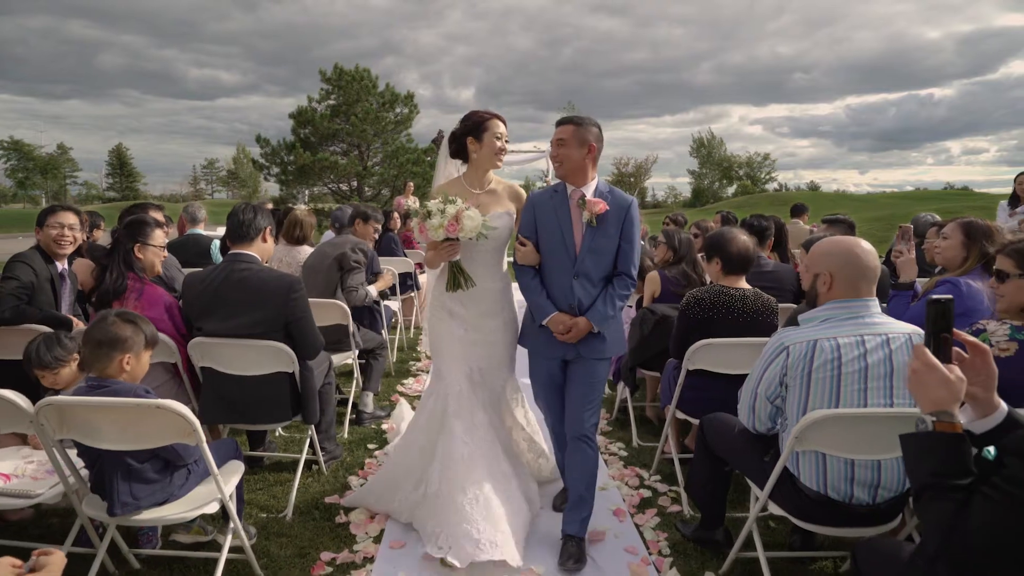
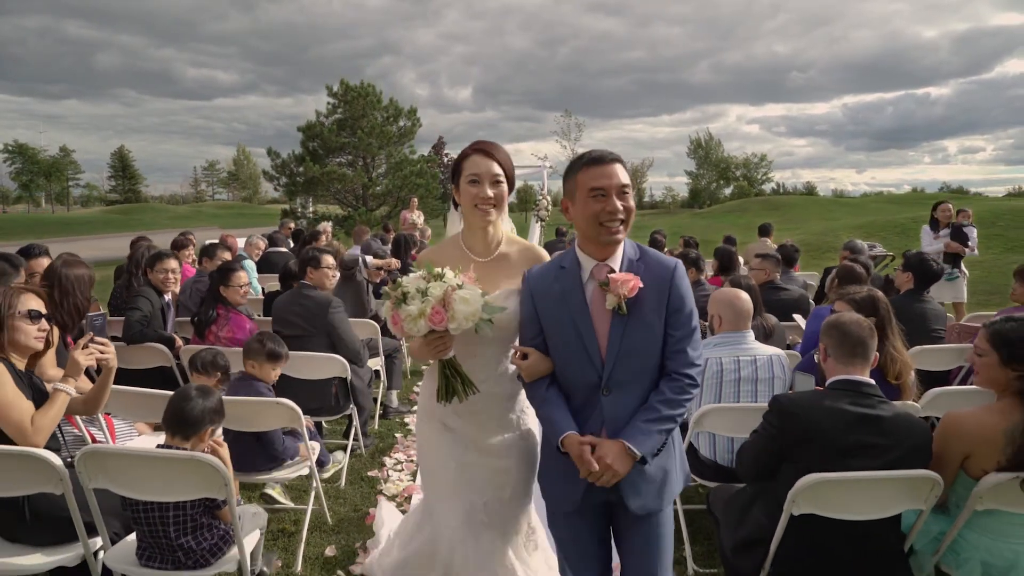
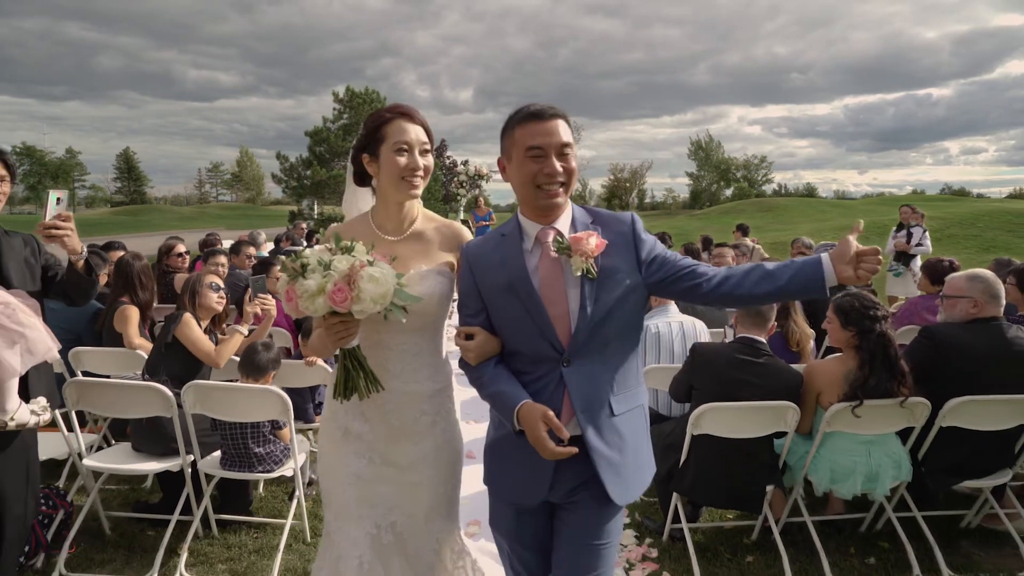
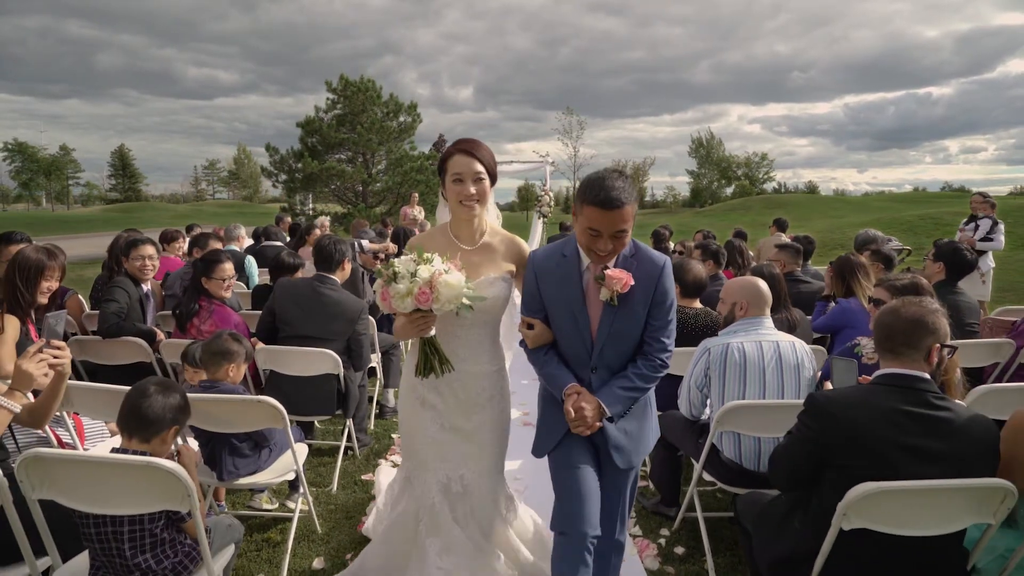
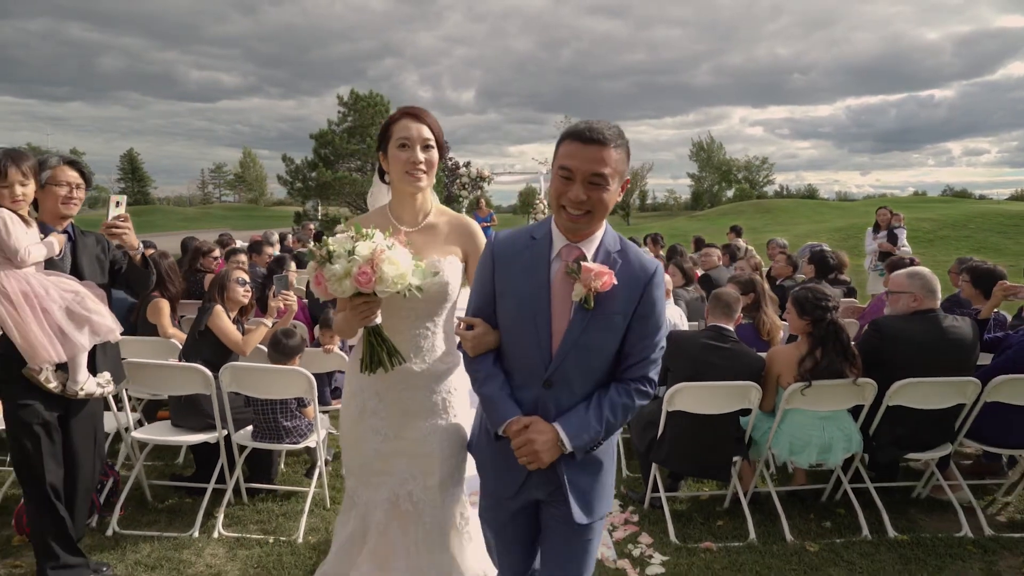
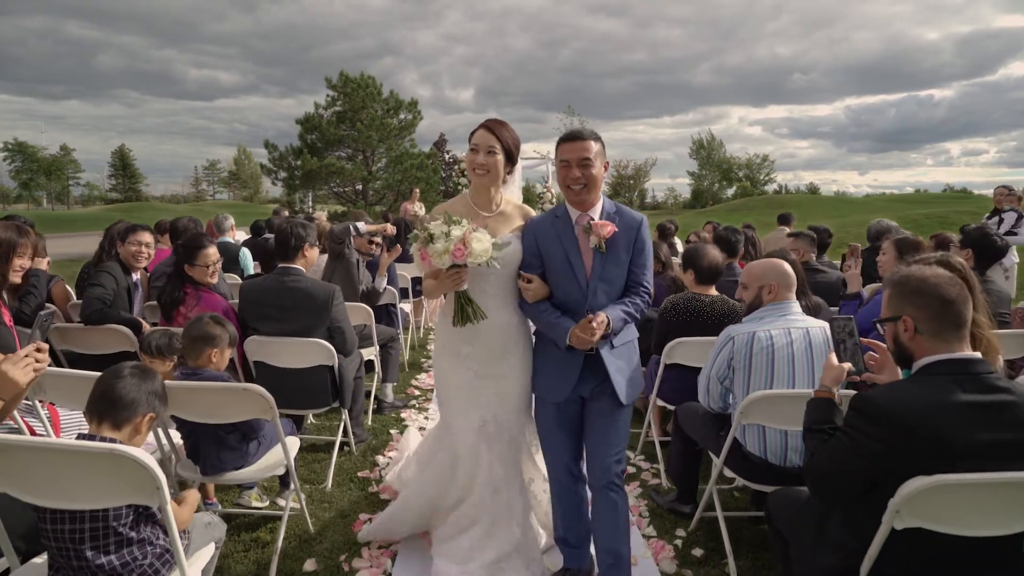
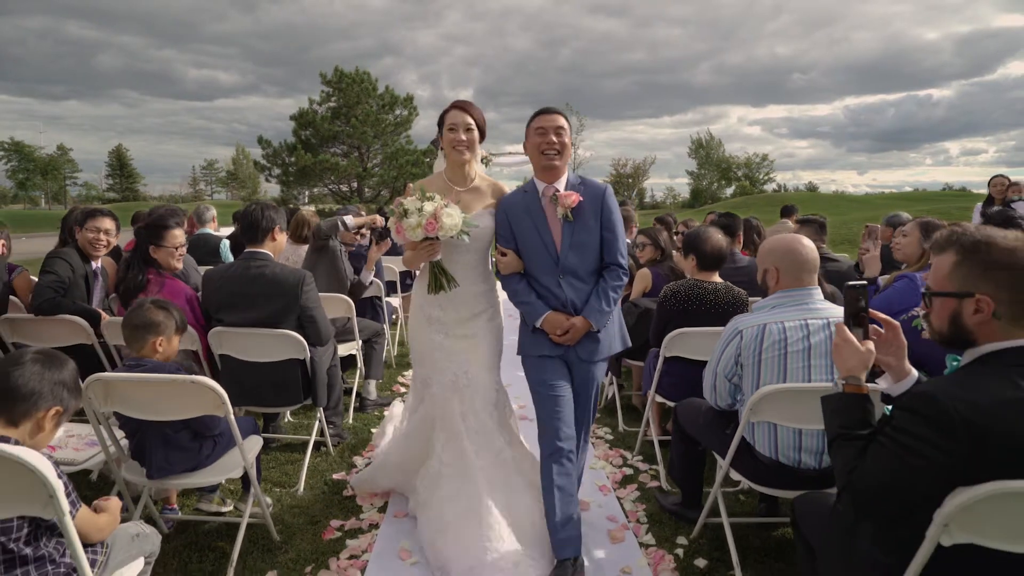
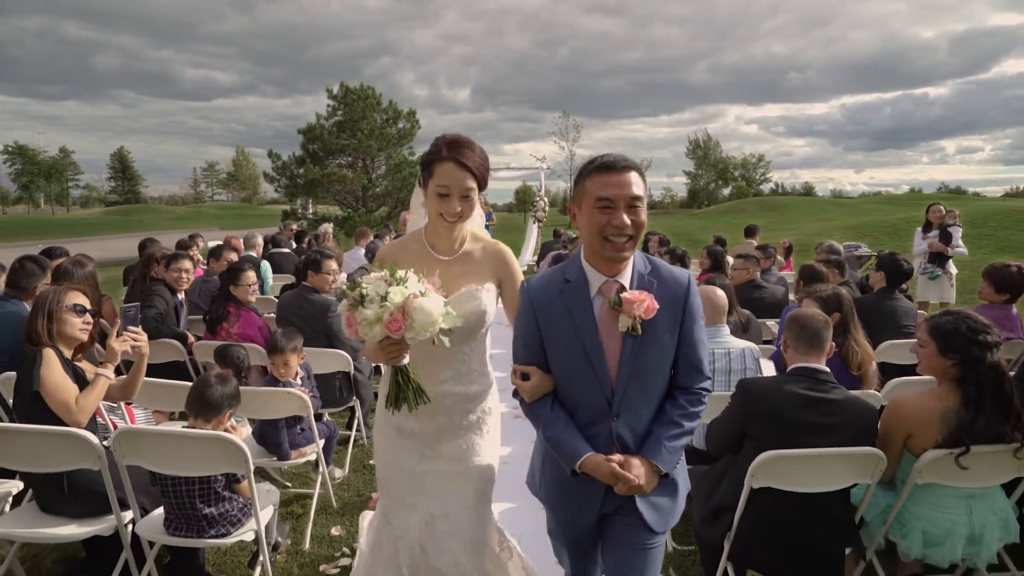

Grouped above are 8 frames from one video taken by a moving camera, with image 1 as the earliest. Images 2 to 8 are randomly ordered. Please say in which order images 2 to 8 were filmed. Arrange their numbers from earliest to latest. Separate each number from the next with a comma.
7, 6, 4, 2, 8, 3, 5
